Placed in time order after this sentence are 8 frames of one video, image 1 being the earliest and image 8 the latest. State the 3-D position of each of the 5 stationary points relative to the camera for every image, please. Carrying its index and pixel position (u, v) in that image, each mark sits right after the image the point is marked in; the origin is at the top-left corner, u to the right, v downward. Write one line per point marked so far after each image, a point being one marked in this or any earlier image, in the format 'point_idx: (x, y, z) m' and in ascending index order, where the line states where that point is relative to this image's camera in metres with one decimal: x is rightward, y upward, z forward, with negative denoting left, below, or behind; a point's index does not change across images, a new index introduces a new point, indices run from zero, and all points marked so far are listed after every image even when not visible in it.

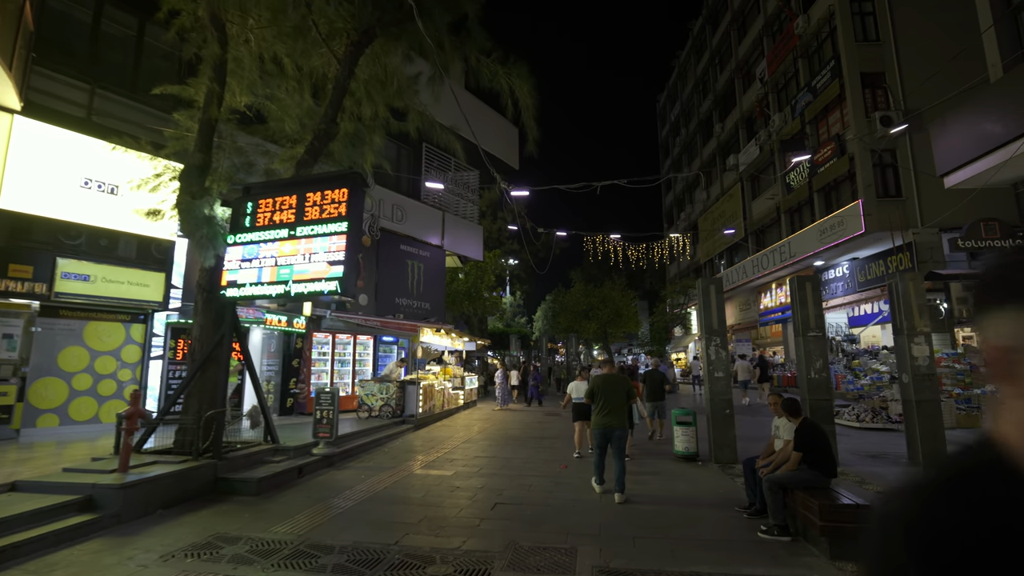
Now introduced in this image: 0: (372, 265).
0: (-4.6, +0.8, +16.3) m
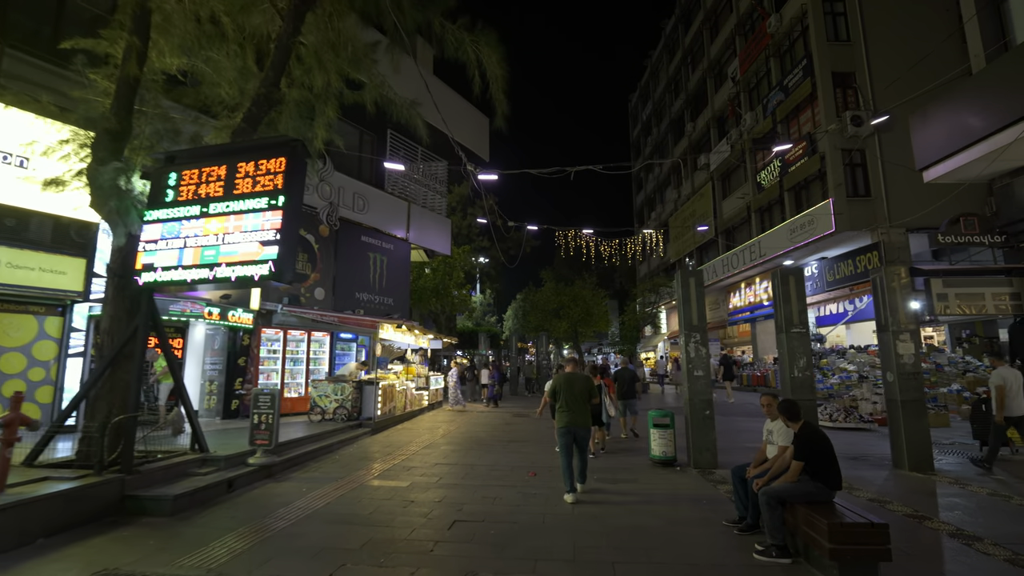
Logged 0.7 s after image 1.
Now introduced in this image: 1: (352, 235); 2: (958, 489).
0: (-5.5, +0.9, +15.3) m
1: (-5.1, +1.7, +16.2) m
2: (+6.0, -2.7, +6.8) m
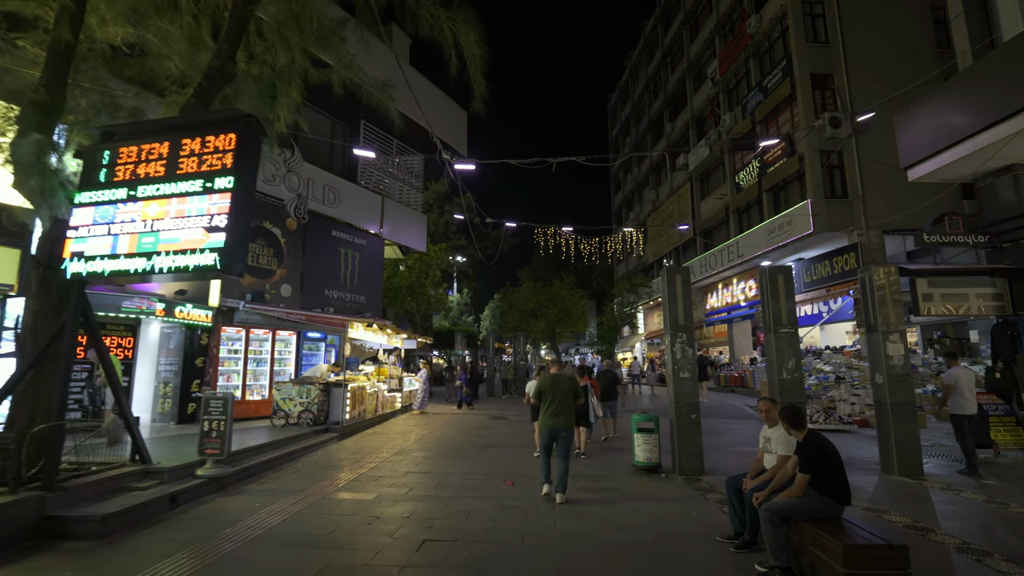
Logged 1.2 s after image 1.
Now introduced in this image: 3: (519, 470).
0: (-6.2, +1.0, +14.5) m
1: (-5.8, +1.8, +15.4) m
2: (+5.6, -2.7, +6.5) m
3: (+0.1, -2.9, +7.9) m
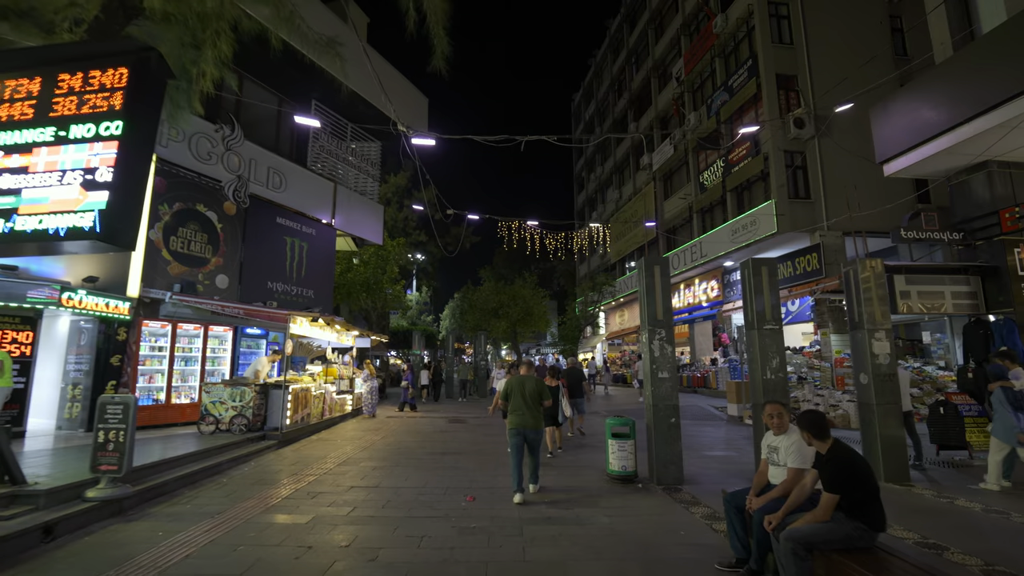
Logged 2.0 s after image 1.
0: (-7.2, +1.3, +13.1) m
1: (-6.9, +2.0, +14.1) m
2: (+5.2, -2.6, +6.1) m
3: (-0.4, -2.7, +7.0) m
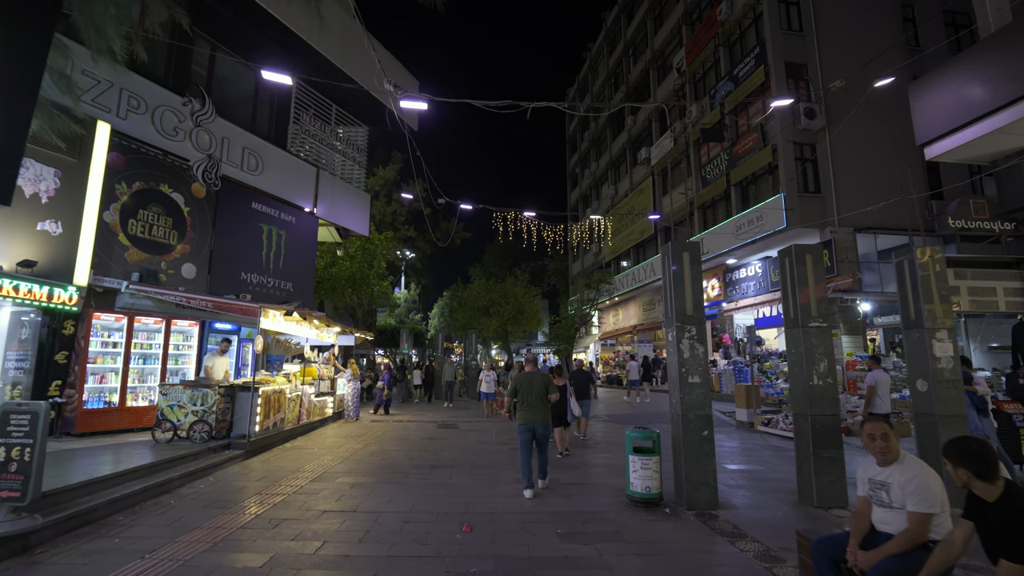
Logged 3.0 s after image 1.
0: (-7.2, +1.5, +11.9) m
1: (-6.9, +2.3, +12.8) m
2: (+5.3, -2.5, +5.1) m
3: (-0.4, -2.6, +5.9) m
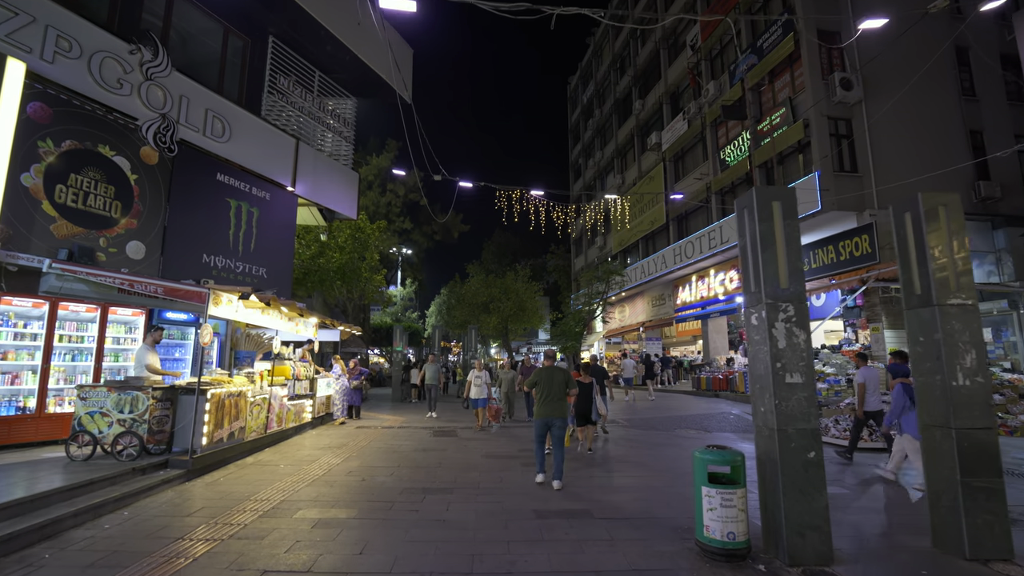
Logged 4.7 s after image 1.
0: (-7.0, +1.8, +10.1) m
1: (-6.8, +2.6, +11.0) m
2: (+5.5, -2.2, +3.4) m
3: (-0.2, -2.2, +4.2) m
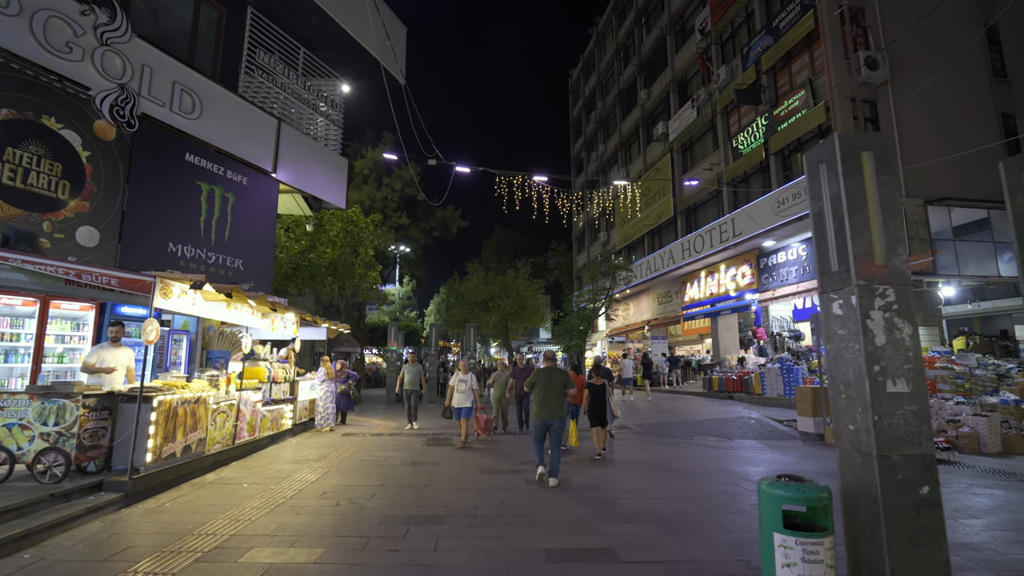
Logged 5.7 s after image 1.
0: (-7.0, +2.0, +9.0) m
1: (-6.7, +2.7, +9.9) m
2: (+5.5, -2.0, +2.2) m
3: (-0.1, -2.1, +3.0) m
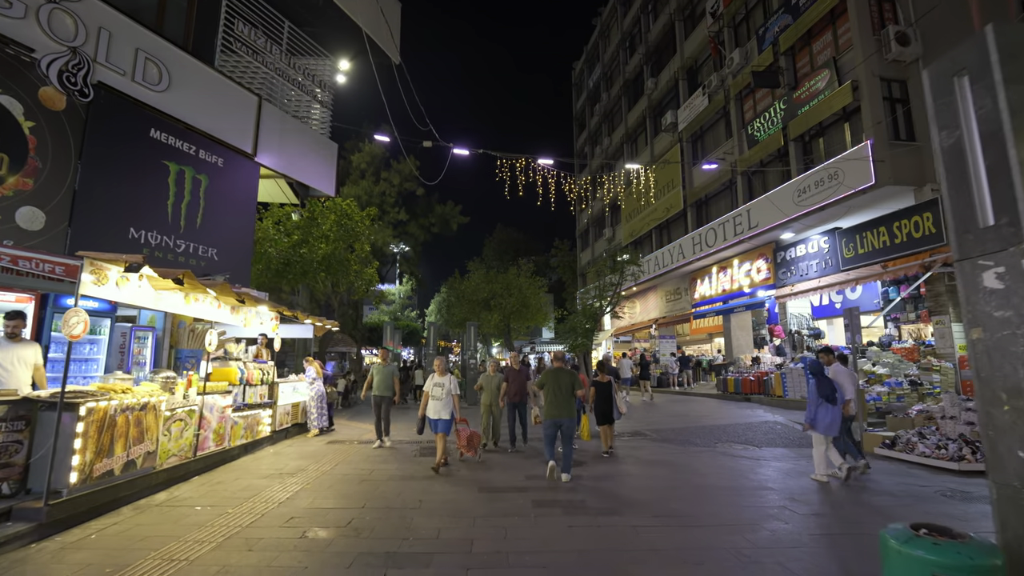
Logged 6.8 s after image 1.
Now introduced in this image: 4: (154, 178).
0: (-7.0, +2.1, +7.9) m
1: (-6.7, +2.9, +8.8) m
2: (+5.5, -1.8, +1.1) m
3: (-0.1, -1.9, +2.0) m
4: (-6.4, +2.0, +9.2) m
